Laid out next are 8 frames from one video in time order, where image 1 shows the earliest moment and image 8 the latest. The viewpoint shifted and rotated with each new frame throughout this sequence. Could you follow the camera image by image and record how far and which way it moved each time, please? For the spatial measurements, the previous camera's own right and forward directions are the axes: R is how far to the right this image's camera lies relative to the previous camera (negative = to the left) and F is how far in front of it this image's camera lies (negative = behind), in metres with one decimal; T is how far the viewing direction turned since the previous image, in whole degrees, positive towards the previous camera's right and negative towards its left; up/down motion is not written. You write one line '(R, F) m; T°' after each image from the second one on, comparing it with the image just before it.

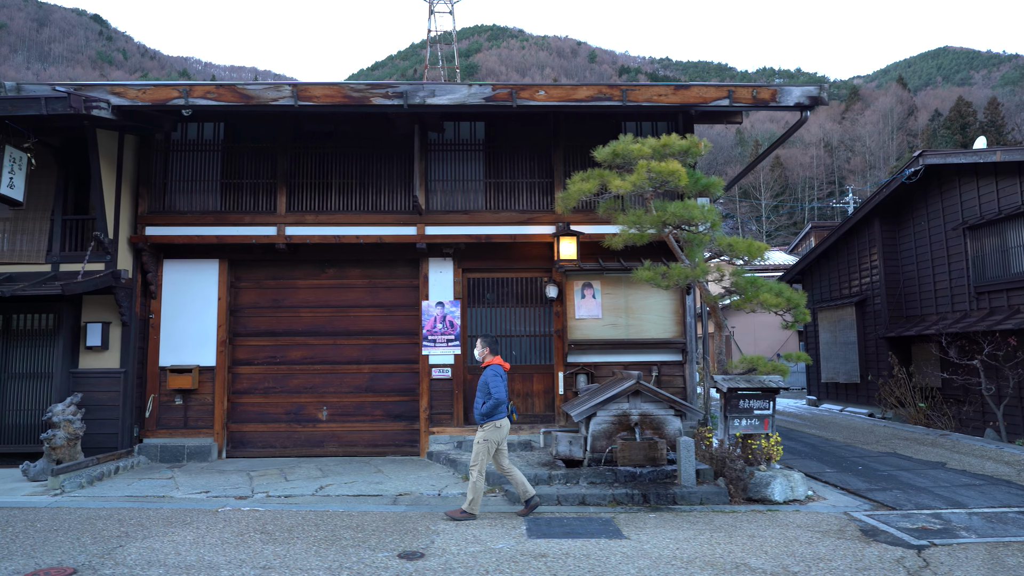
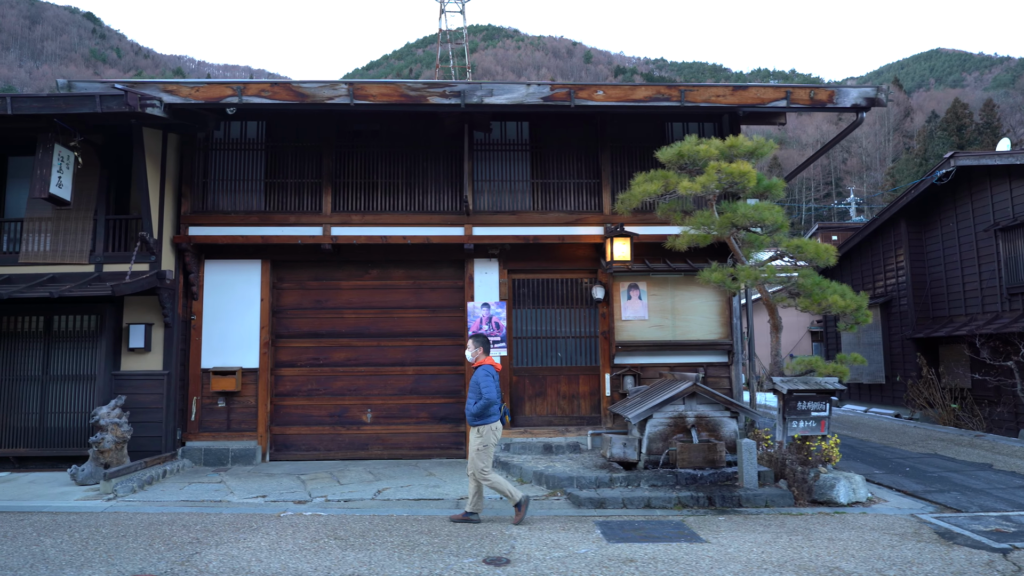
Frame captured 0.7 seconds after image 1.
(-0.7, +0.1) m; +1°
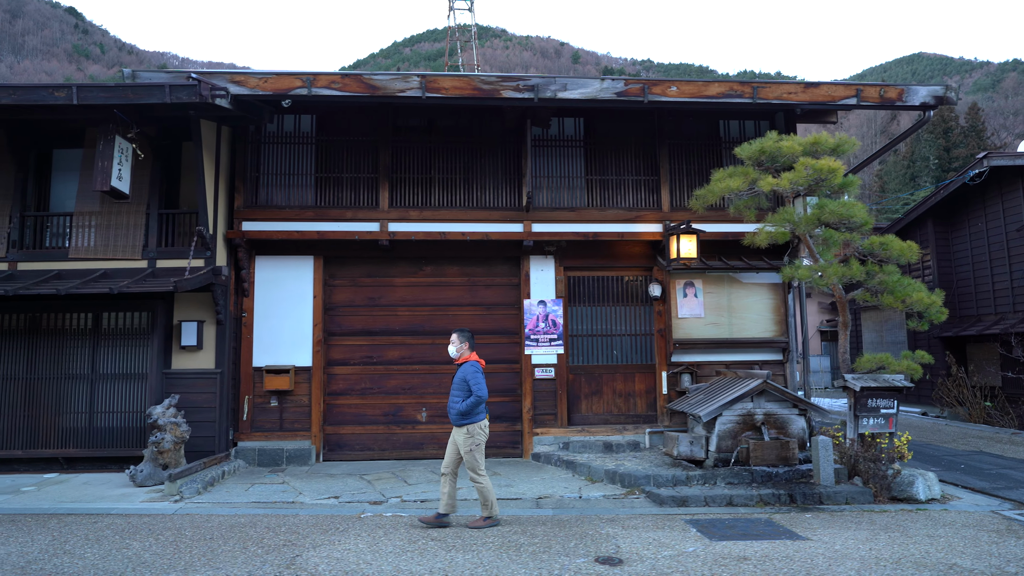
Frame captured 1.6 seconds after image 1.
(-0.9, +0.1) m; +1°
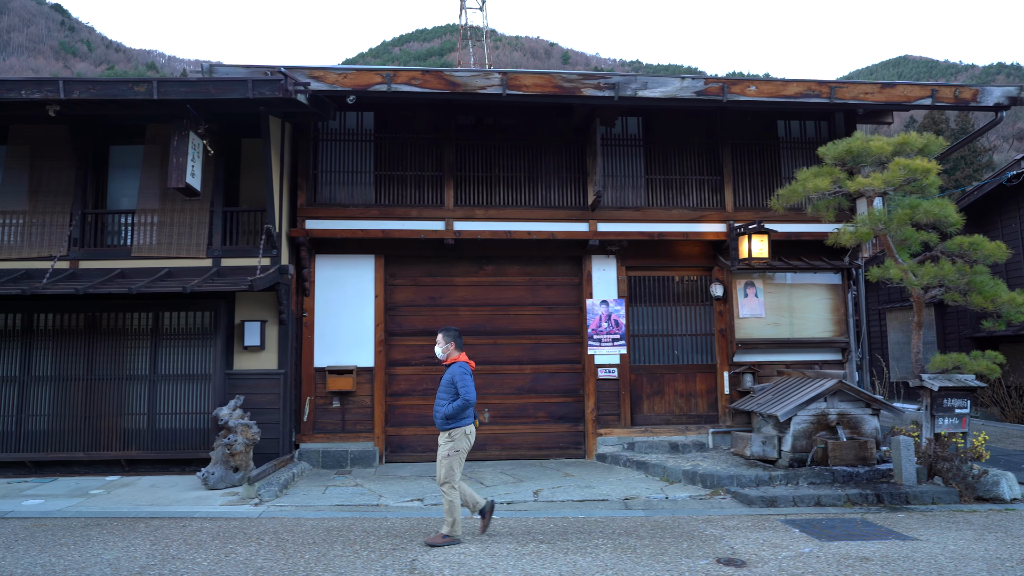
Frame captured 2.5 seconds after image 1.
(-1.0, +0.1) m; +1°
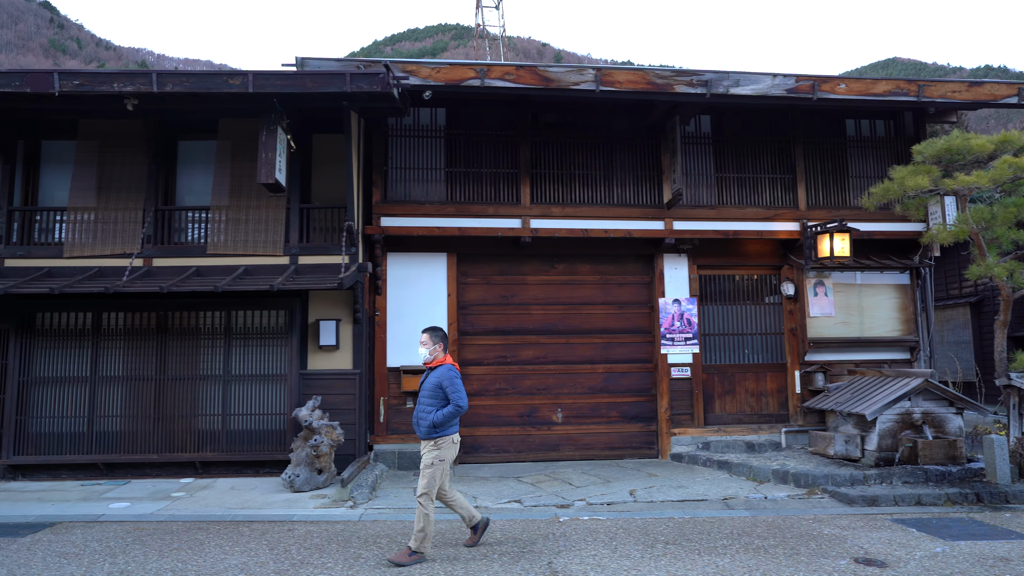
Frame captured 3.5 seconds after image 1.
(-1.1, +0.1) m; +1°
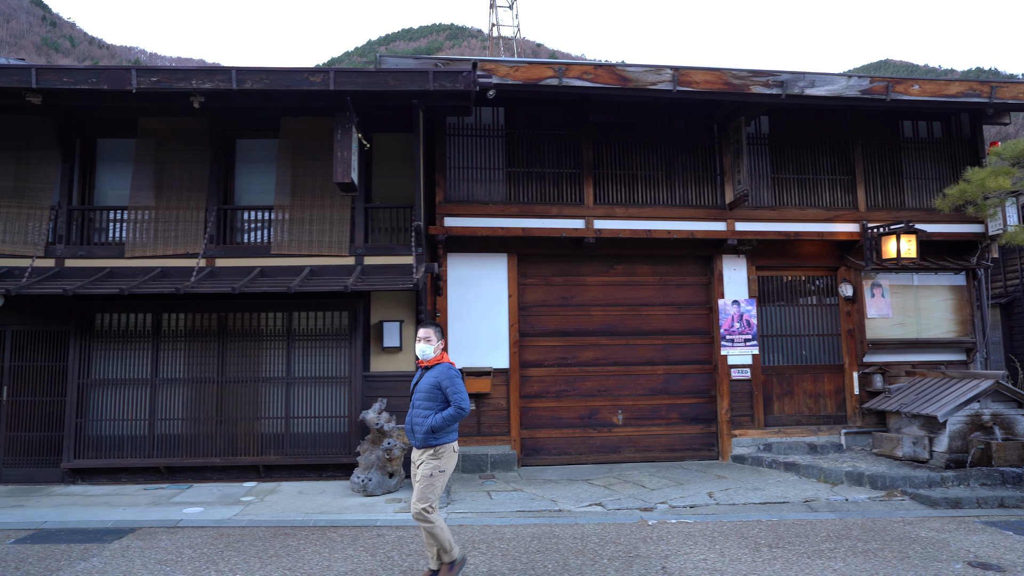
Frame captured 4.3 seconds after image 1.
(-0.8, +0.1) m; +1°
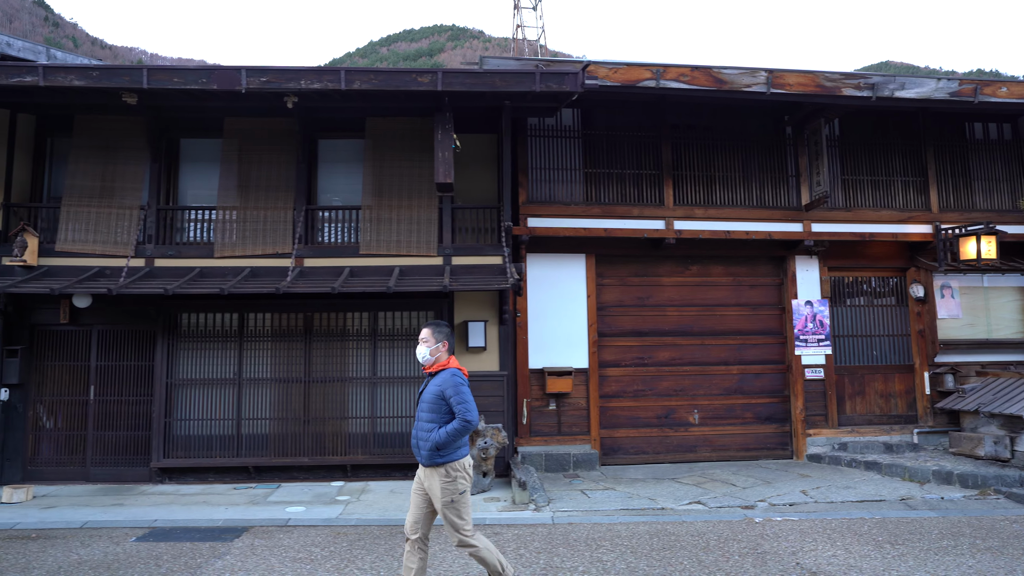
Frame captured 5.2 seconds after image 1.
(-1.0, 0.0) m; 0°
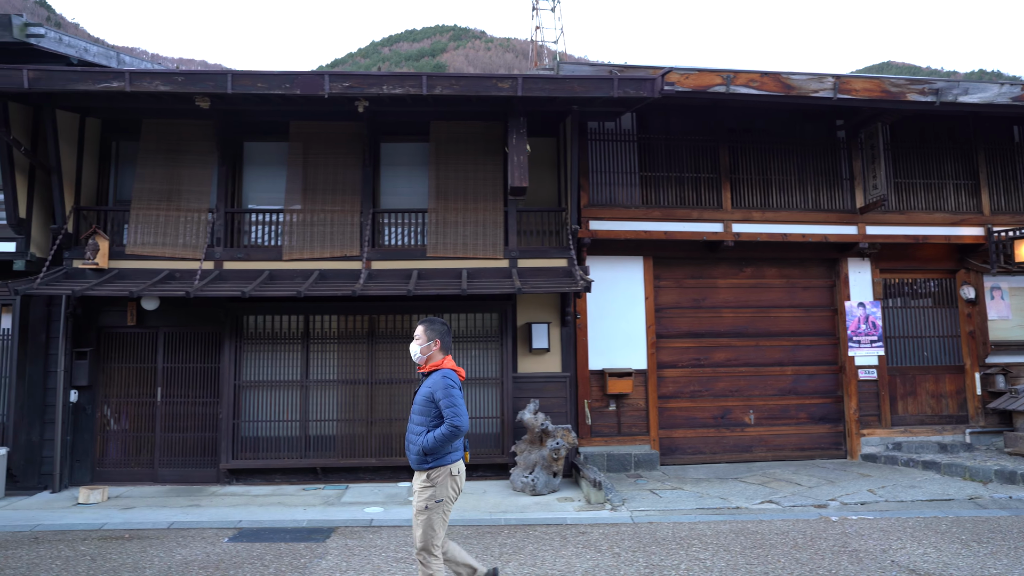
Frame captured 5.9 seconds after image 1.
(-0.7, -0.1) m; 0°
